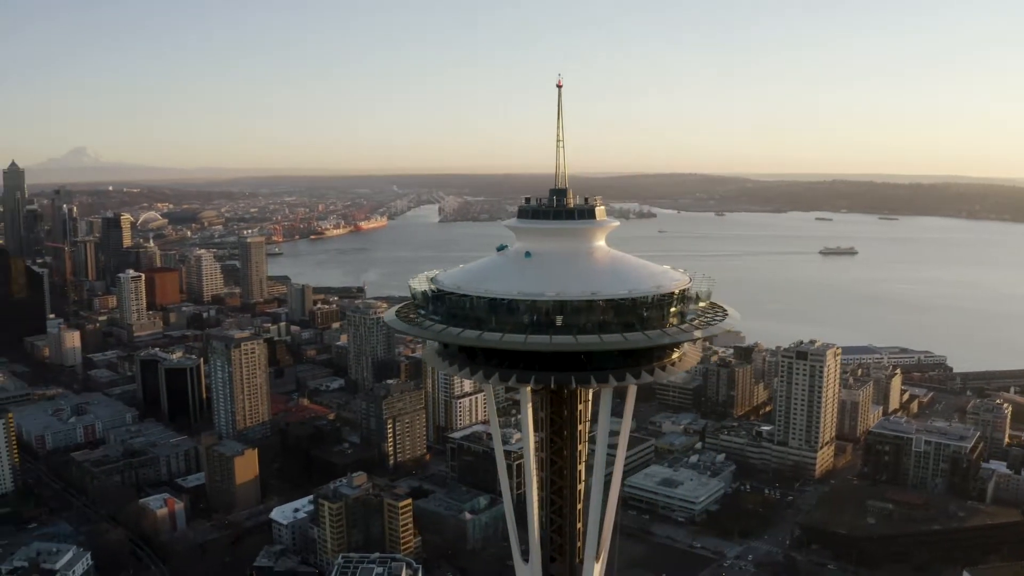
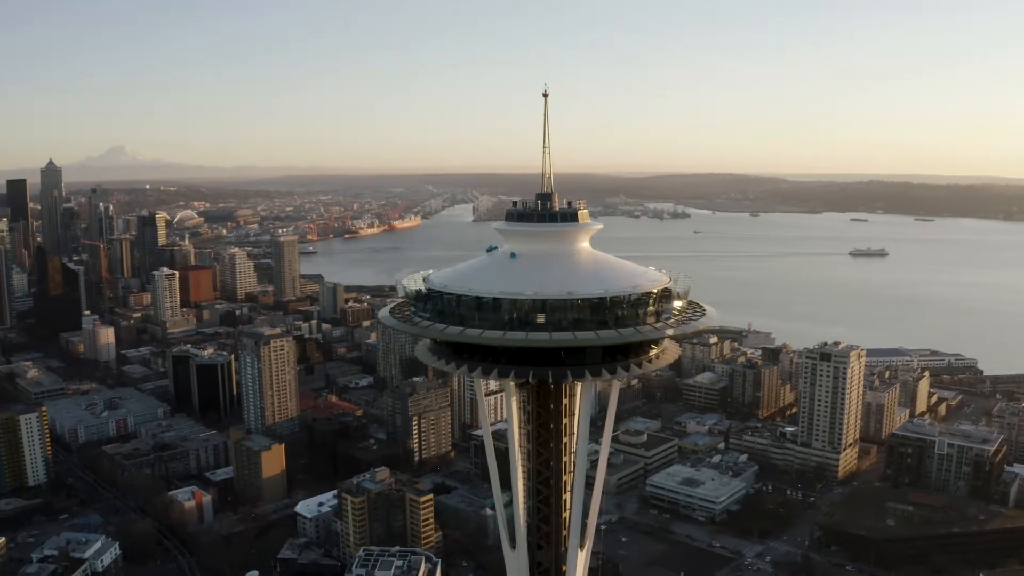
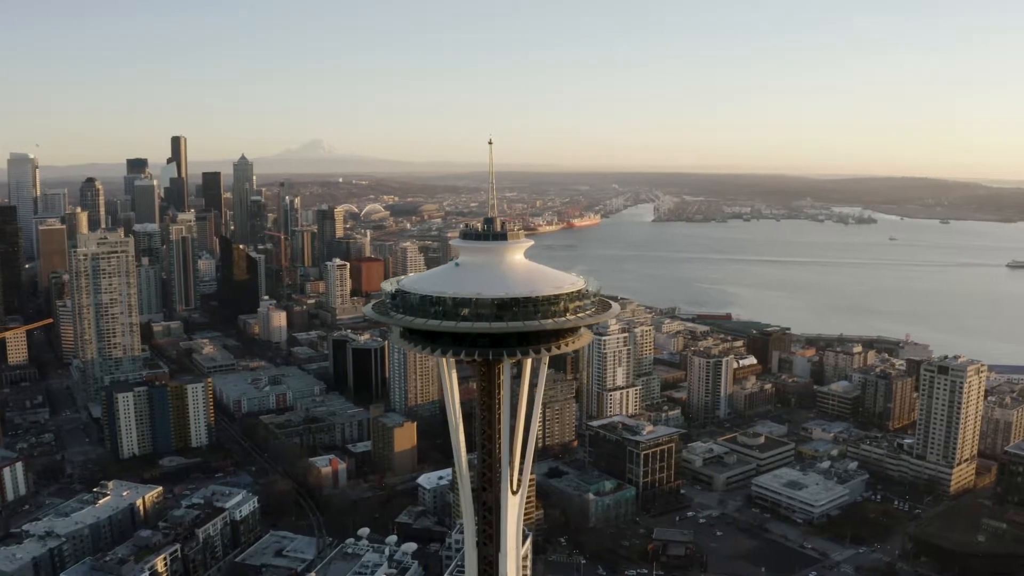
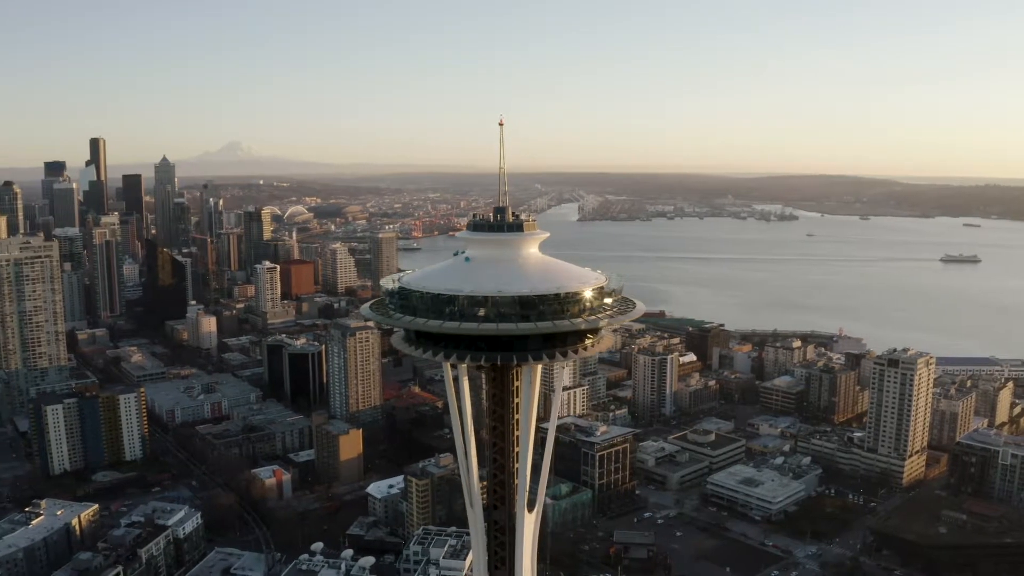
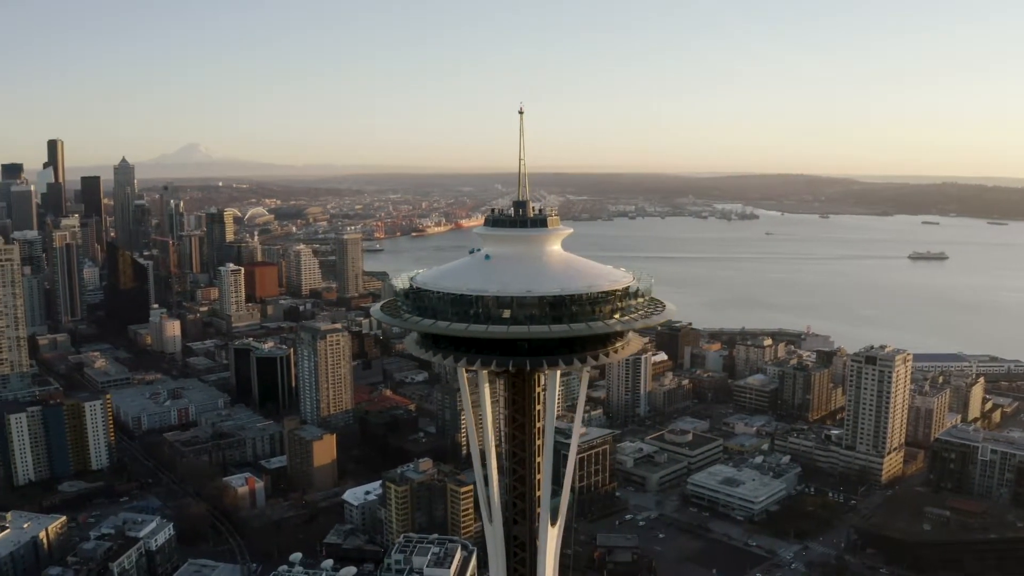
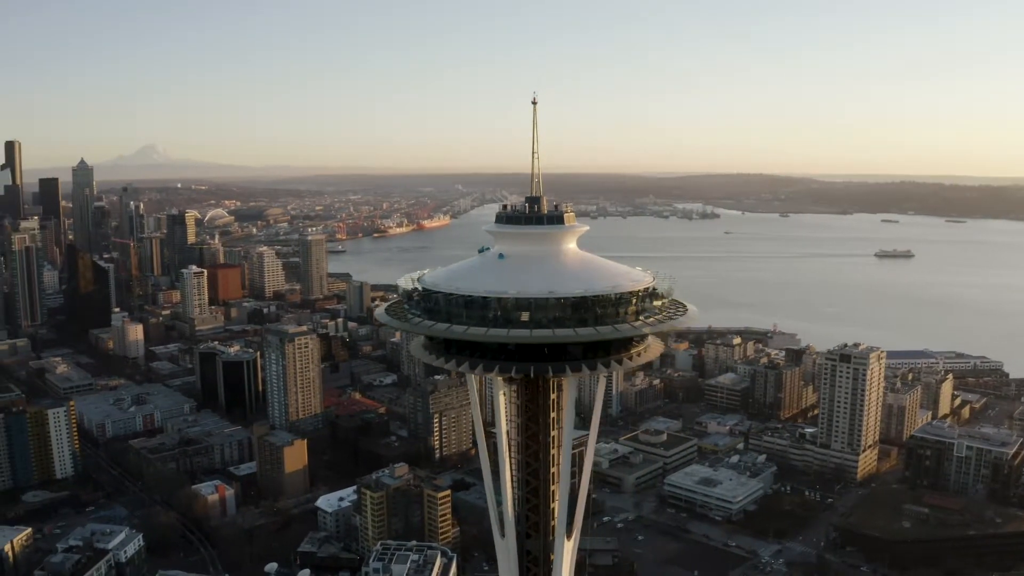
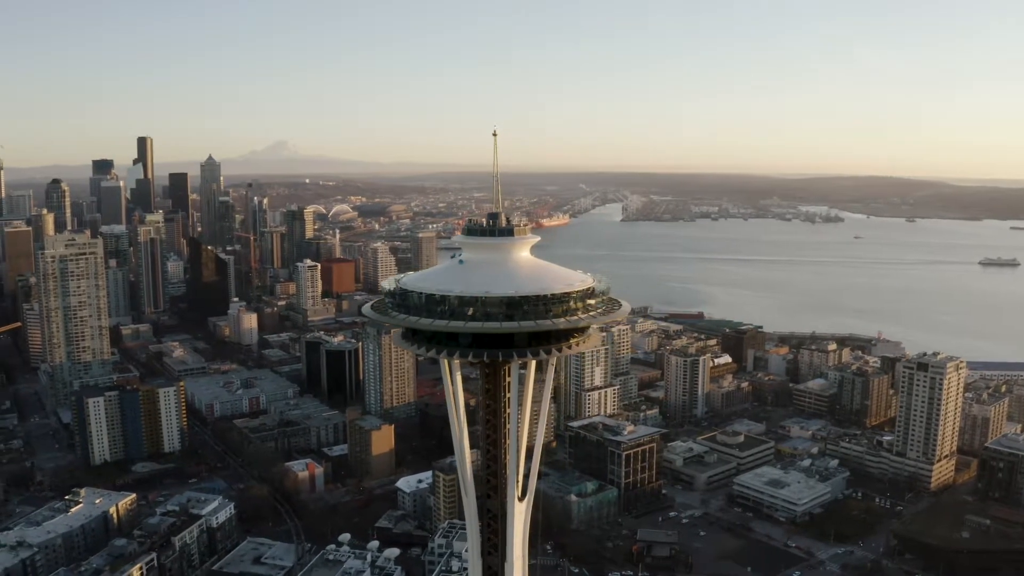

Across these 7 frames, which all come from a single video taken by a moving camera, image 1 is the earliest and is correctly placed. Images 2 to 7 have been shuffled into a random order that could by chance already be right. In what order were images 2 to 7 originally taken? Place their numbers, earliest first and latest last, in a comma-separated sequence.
2, 6, 5, 4, 7, 3
